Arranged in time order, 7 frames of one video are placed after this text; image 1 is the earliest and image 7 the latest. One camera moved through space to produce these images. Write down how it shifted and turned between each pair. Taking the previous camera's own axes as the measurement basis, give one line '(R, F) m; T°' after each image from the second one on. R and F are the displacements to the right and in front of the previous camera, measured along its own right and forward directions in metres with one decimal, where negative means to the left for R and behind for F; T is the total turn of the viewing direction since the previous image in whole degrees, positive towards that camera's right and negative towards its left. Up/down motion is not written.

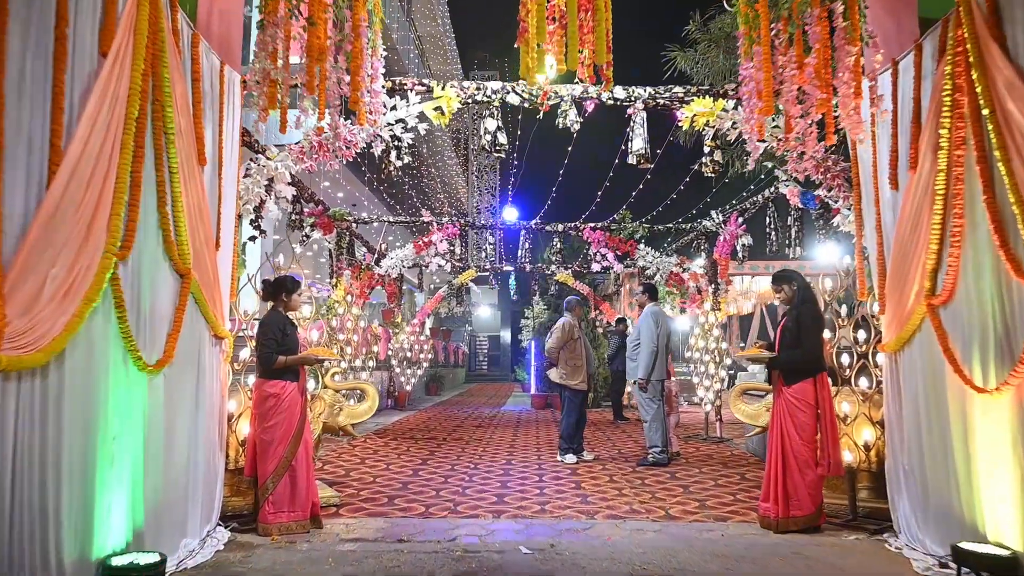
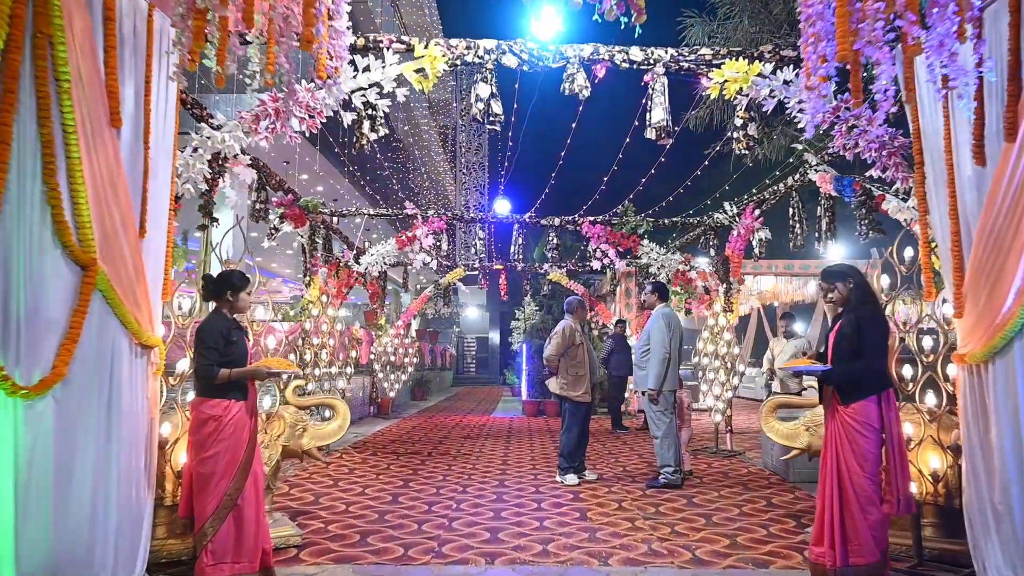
(0.0, +0.7) m; +1°
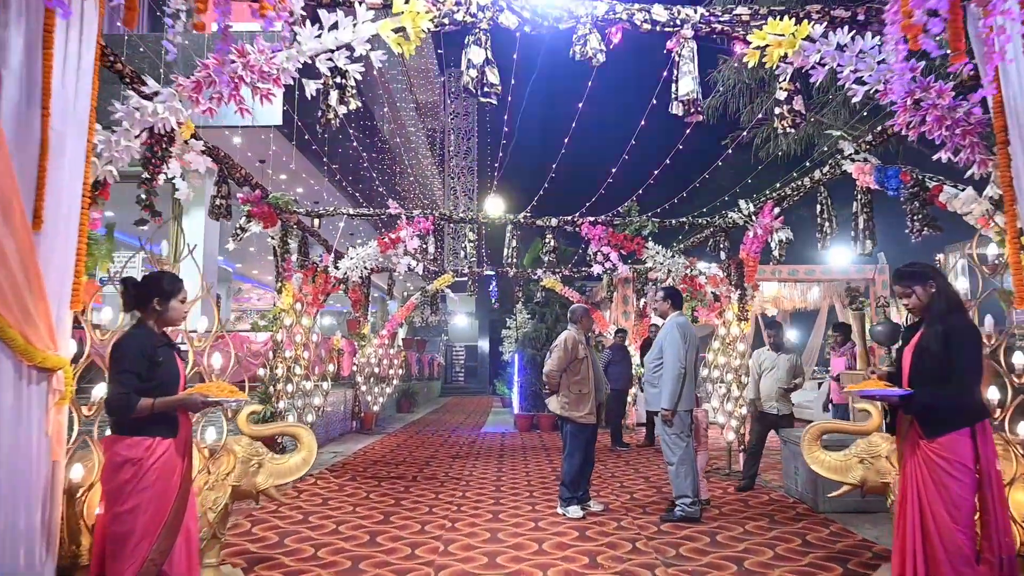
(0.0, +0.6) m; +1°
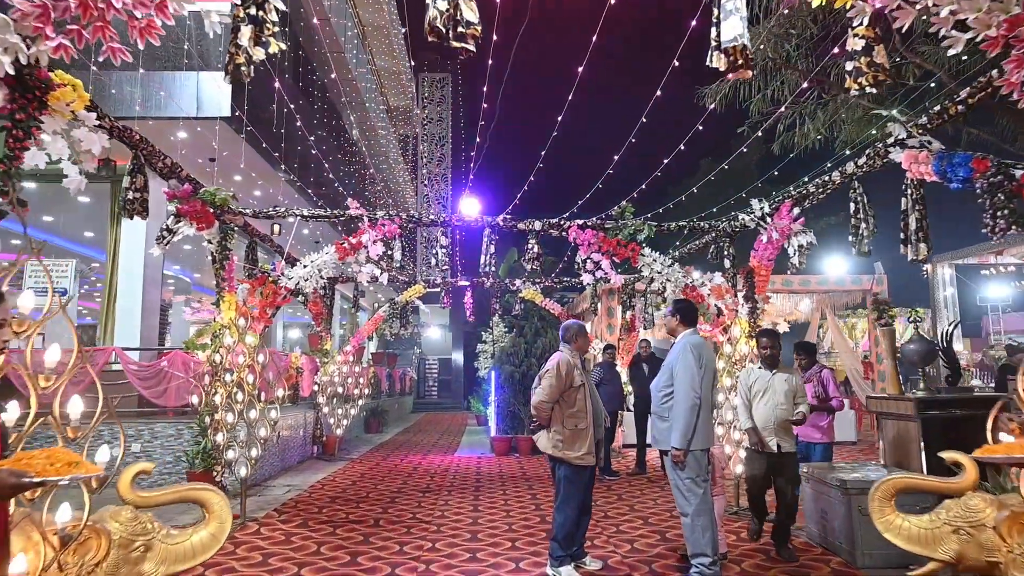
(0.0, +0.8) m; +2°
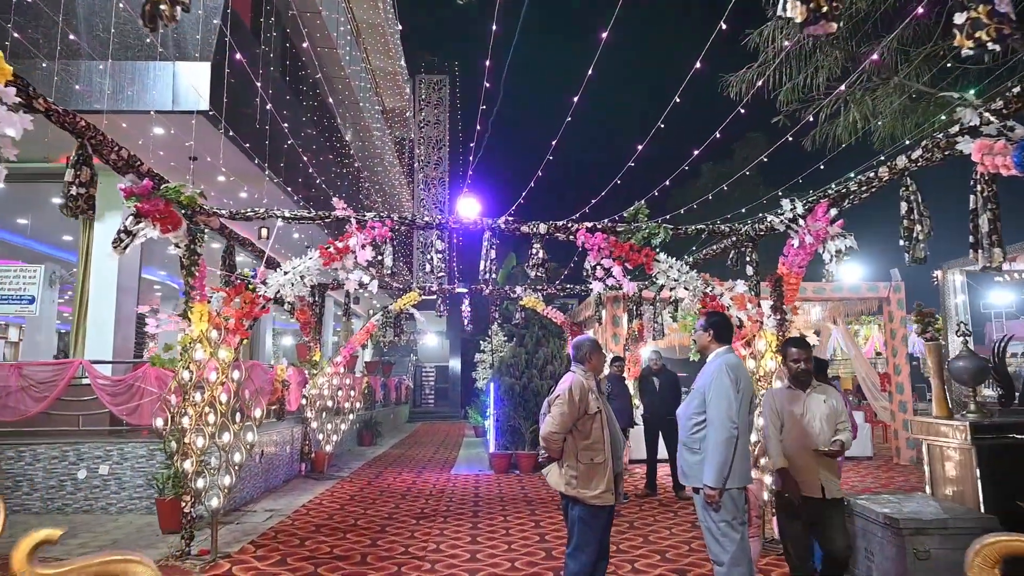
(0.0, +0.5) m; 0°
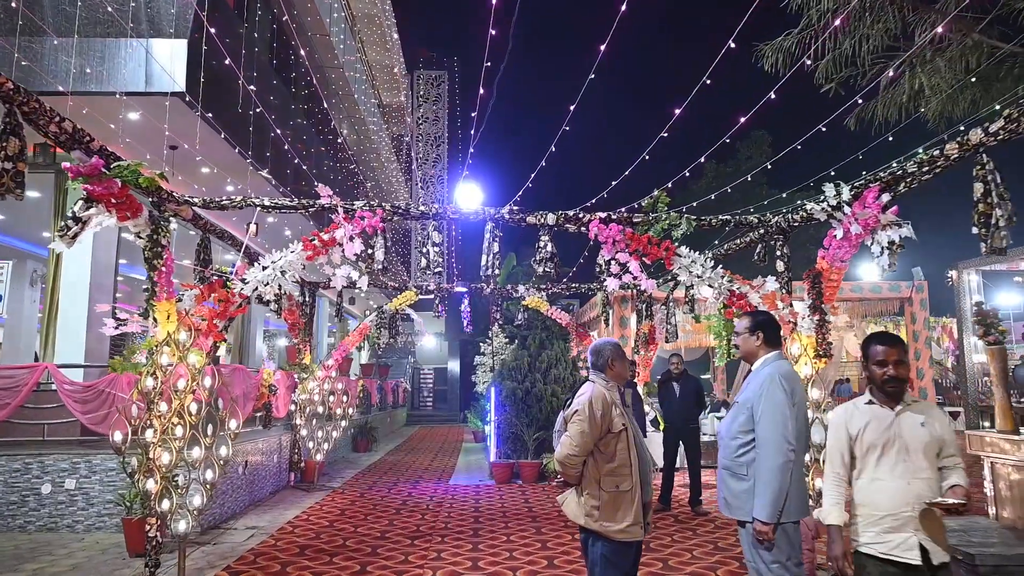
(0.0, +0.6) m; 0°
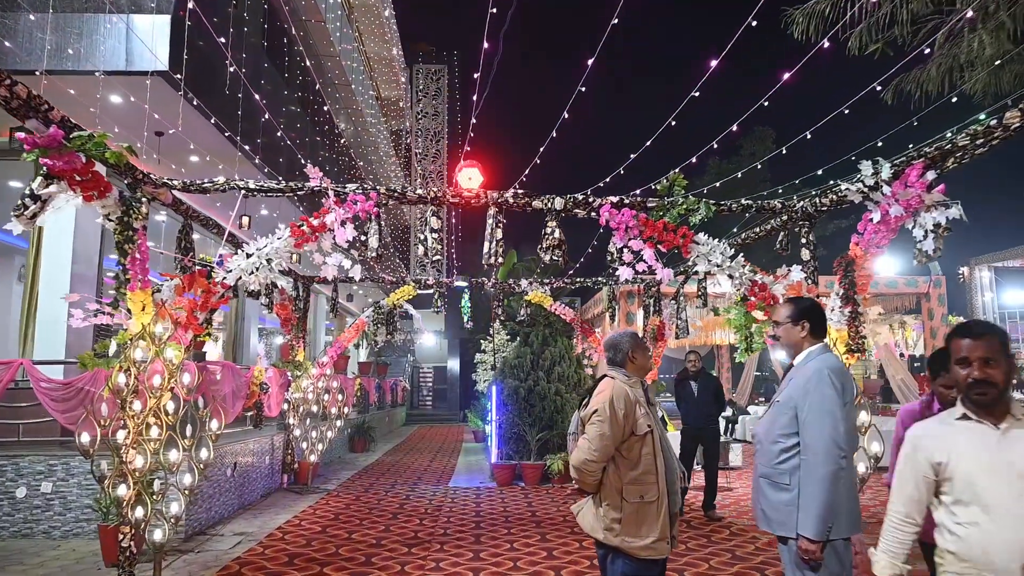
(0.0, +0.4) m; 0°
